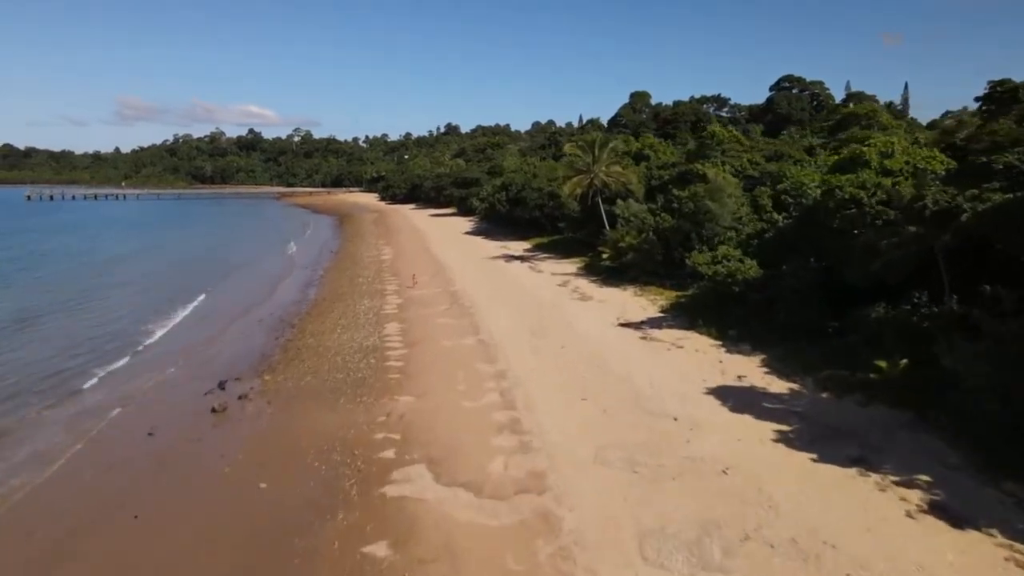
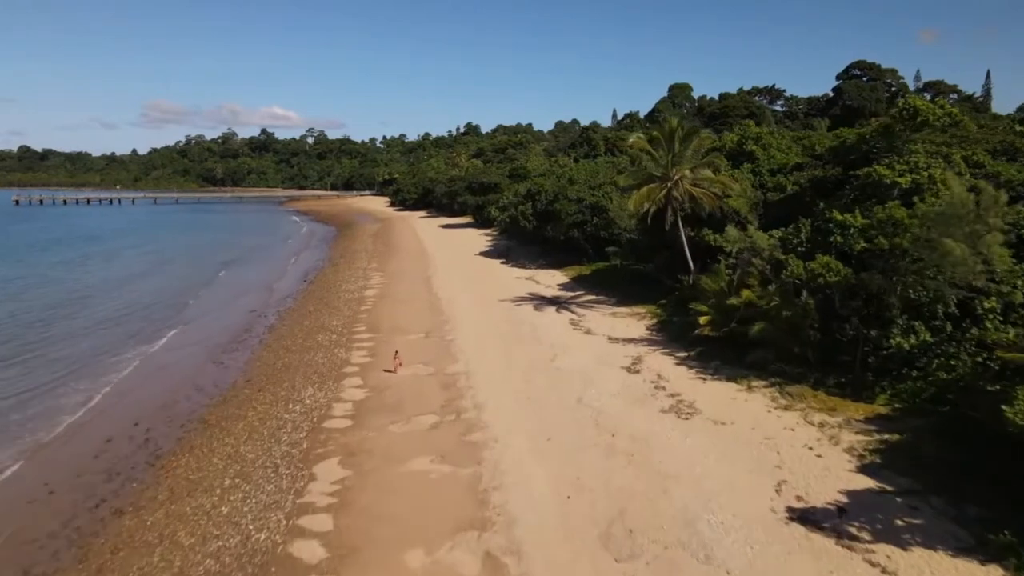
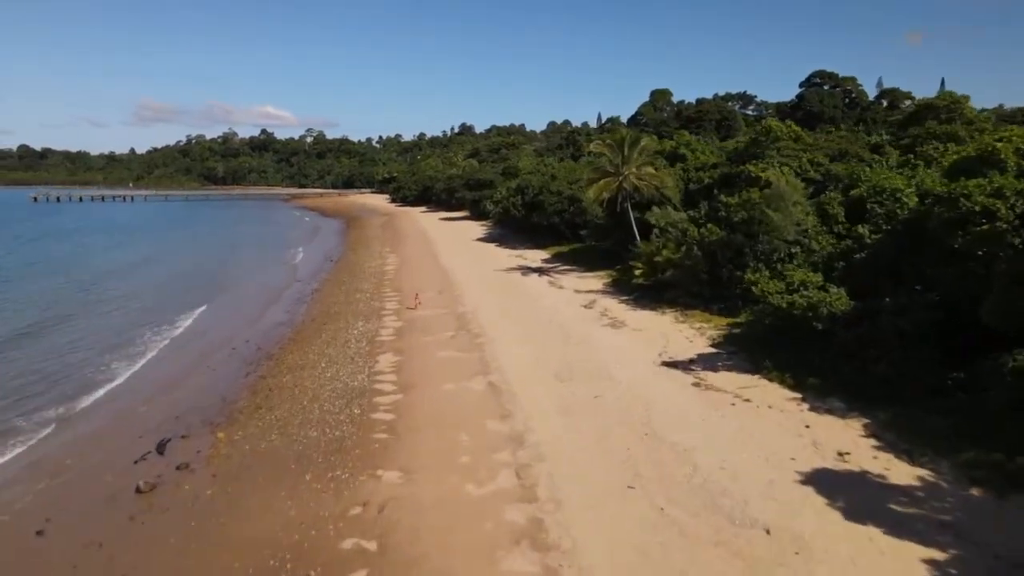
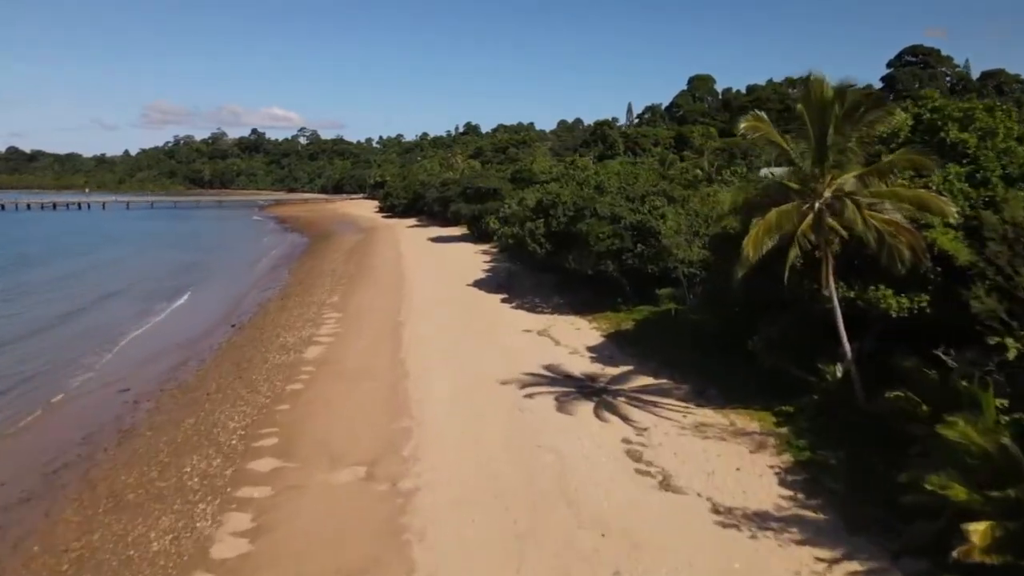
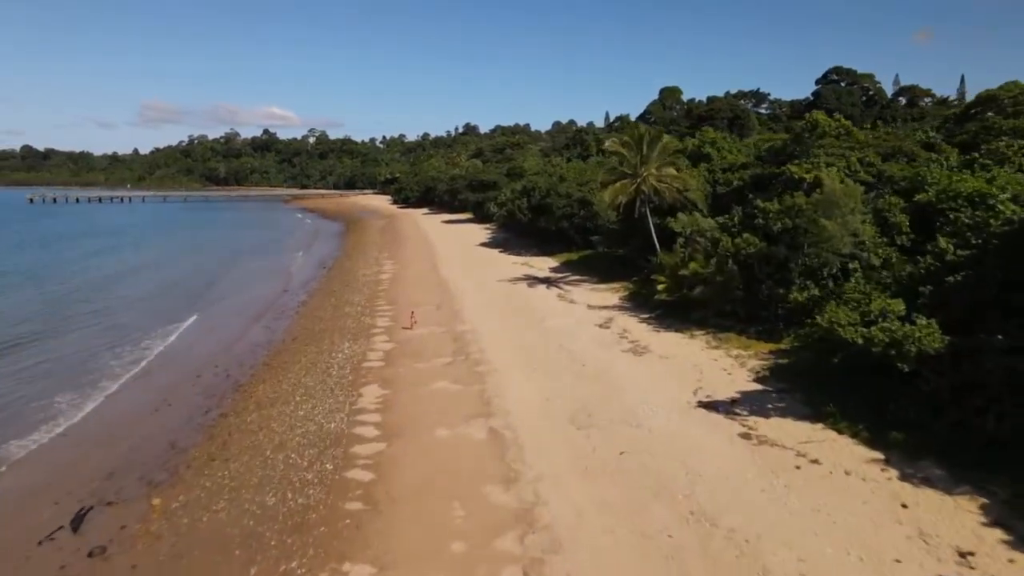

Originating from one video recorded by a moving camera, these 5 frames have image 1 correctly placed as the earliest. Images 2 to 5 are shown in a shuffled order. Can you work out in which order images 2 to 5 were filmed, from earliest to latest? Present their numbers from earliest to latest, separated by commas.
3, 5, 2, 4
